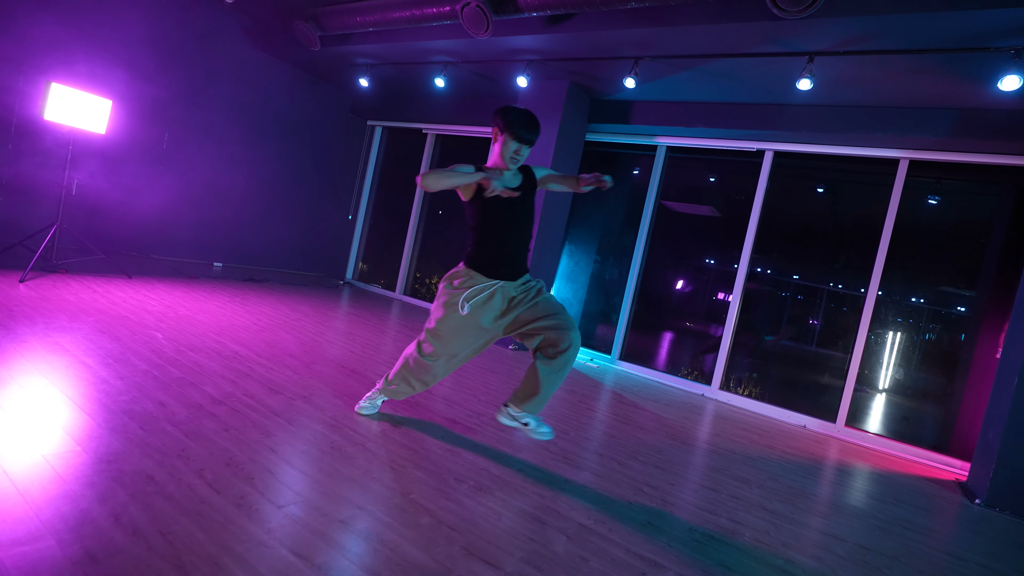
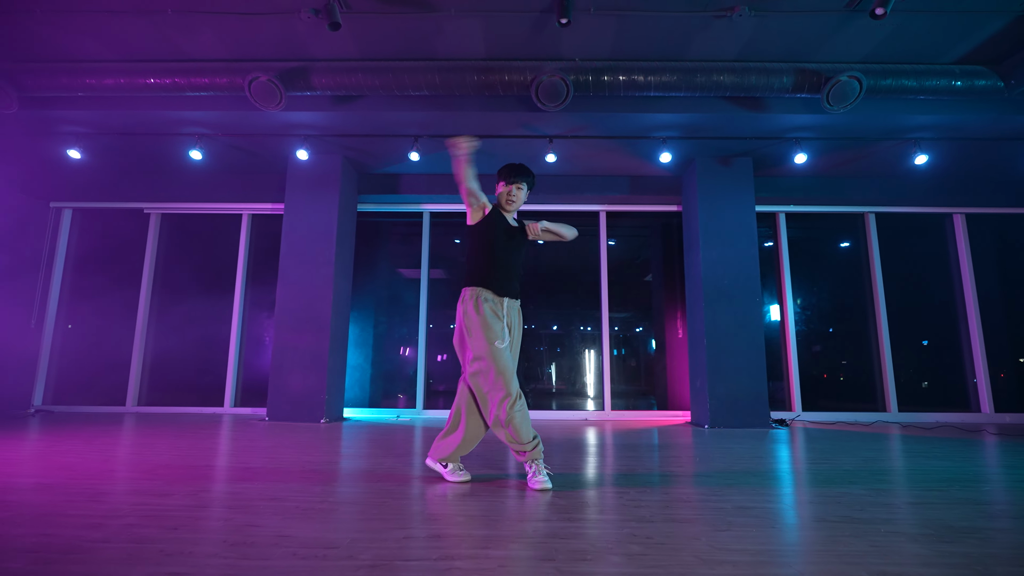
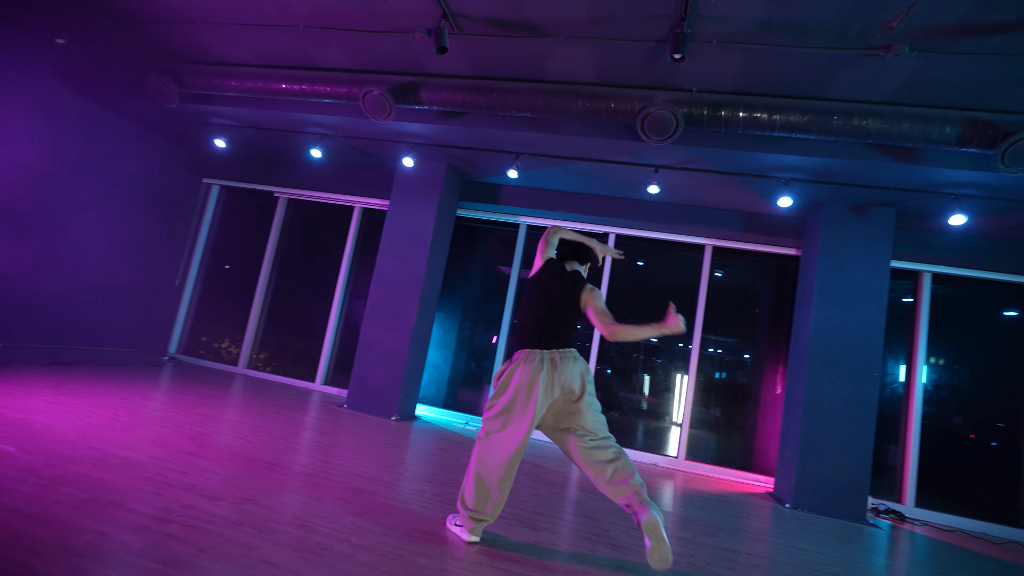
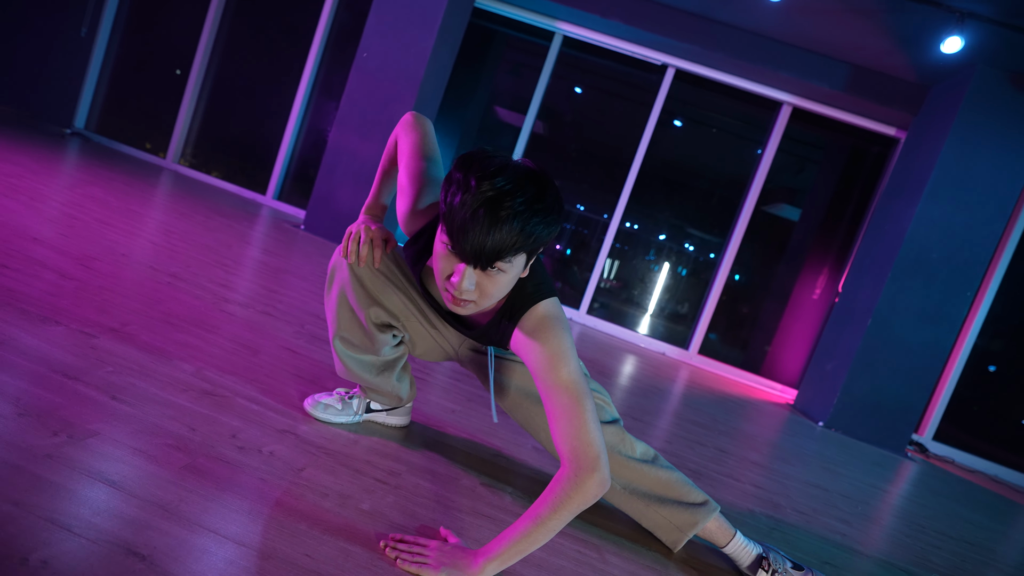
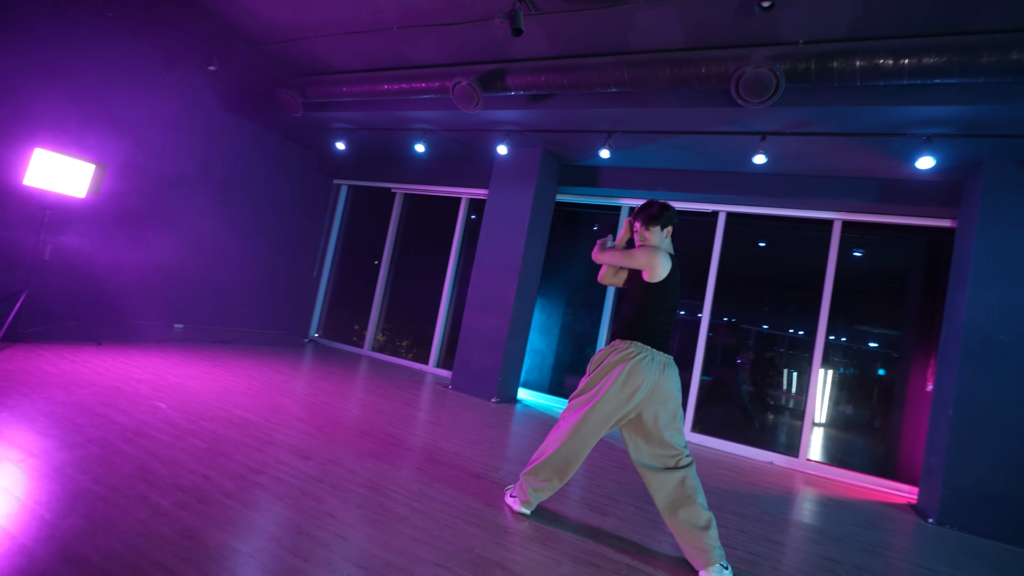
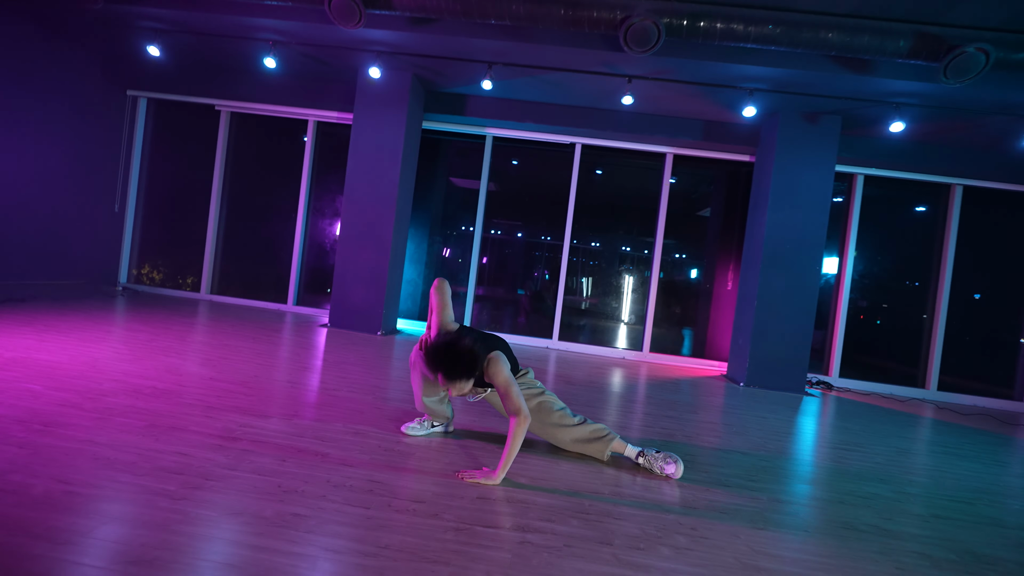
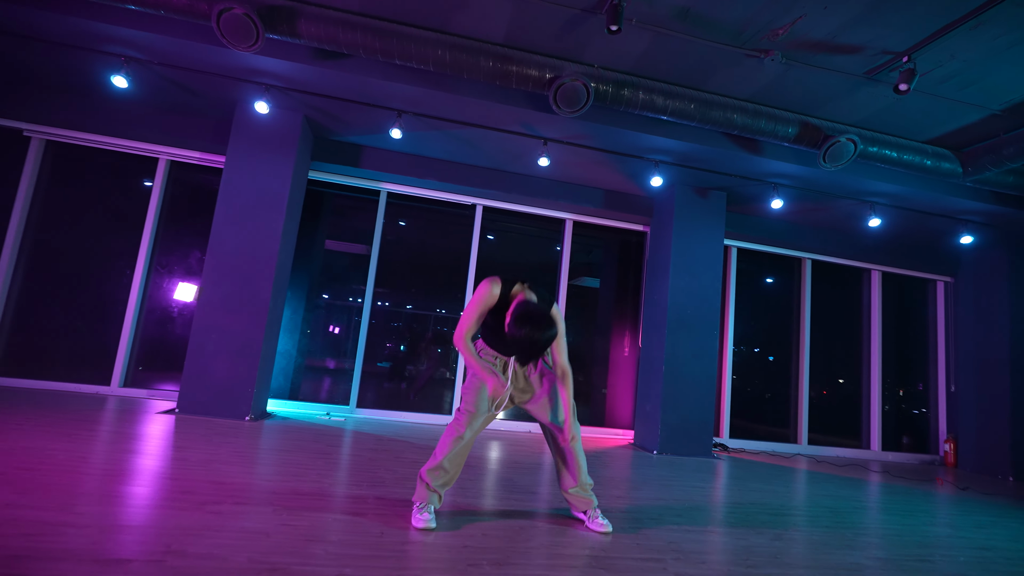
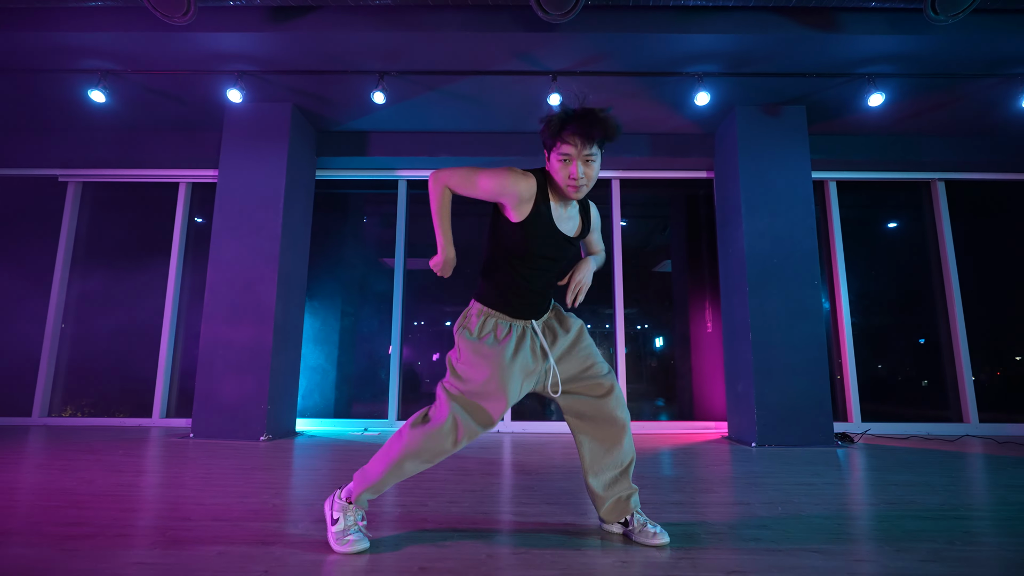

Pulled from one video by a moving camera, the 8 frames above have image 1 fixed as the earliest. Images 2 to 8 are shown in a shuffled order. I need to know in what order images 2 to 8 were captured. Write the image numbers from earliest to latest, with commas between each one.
5, 3, 7, 8, 2, 6, 4
